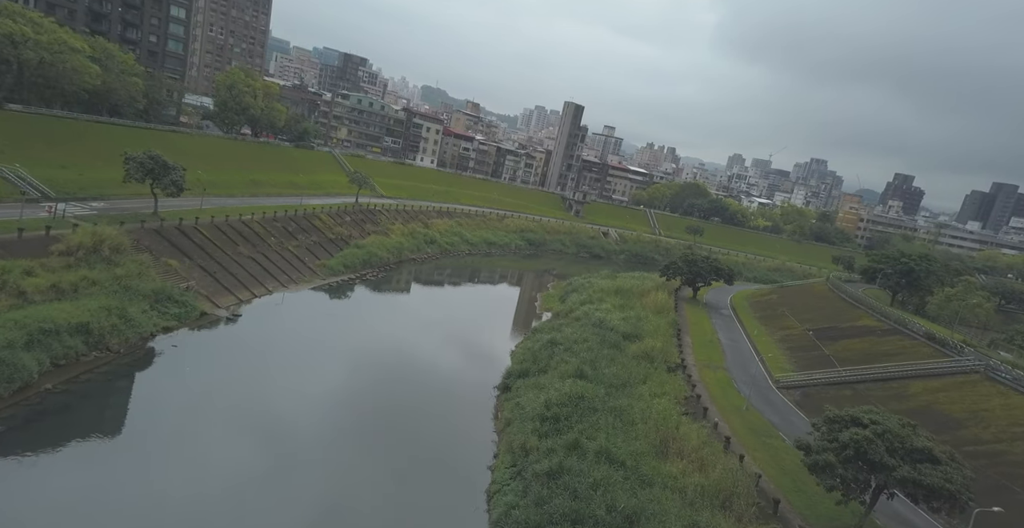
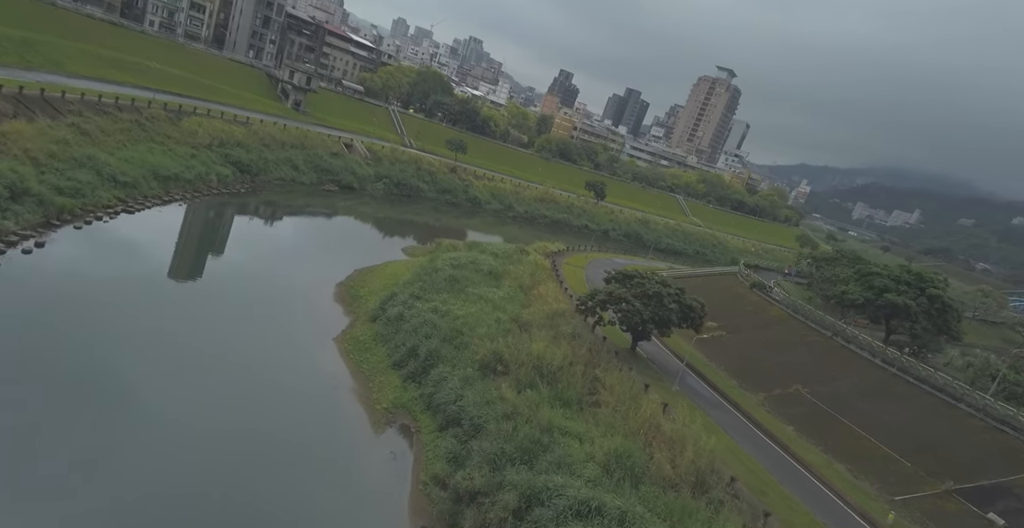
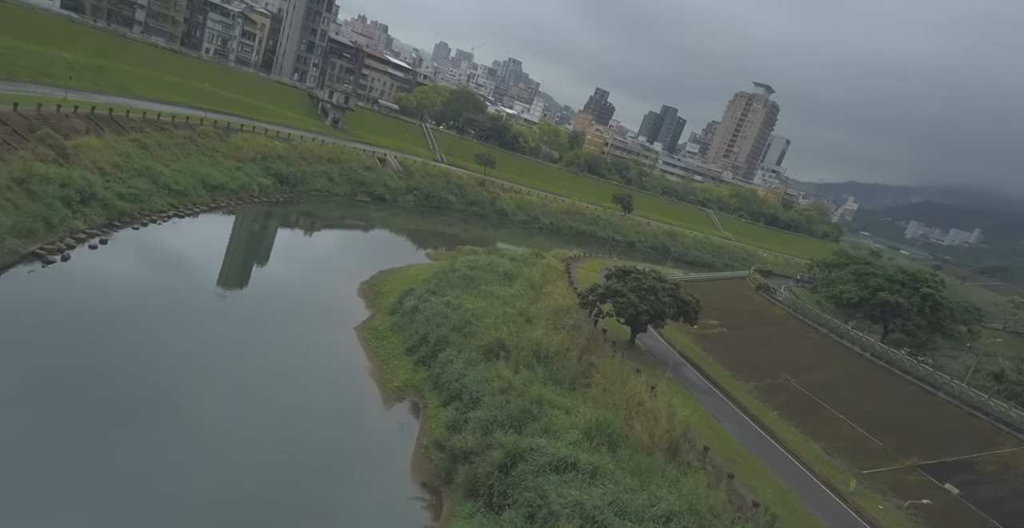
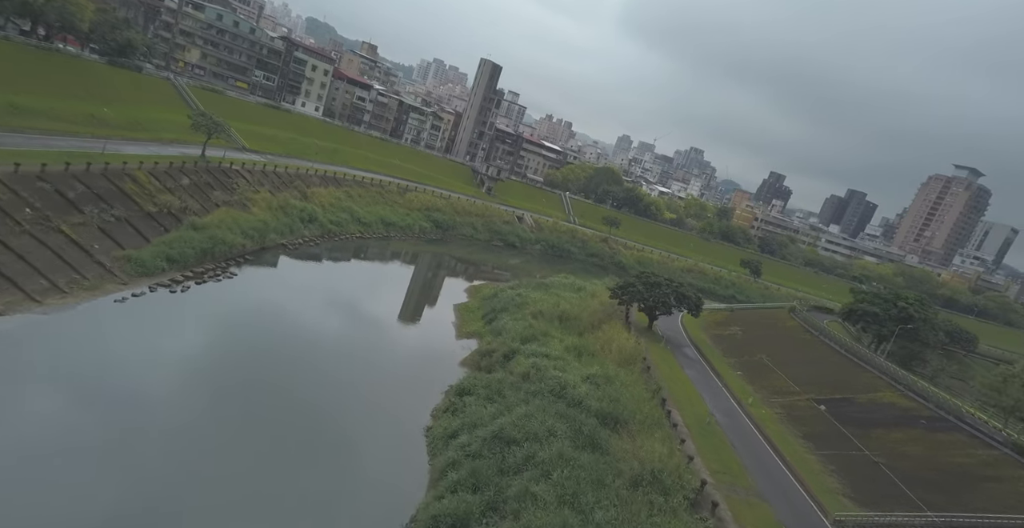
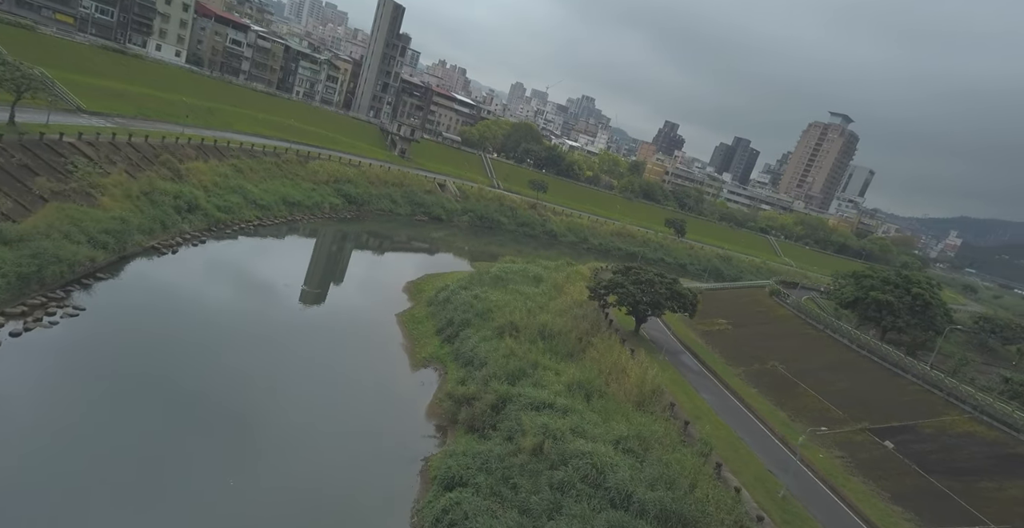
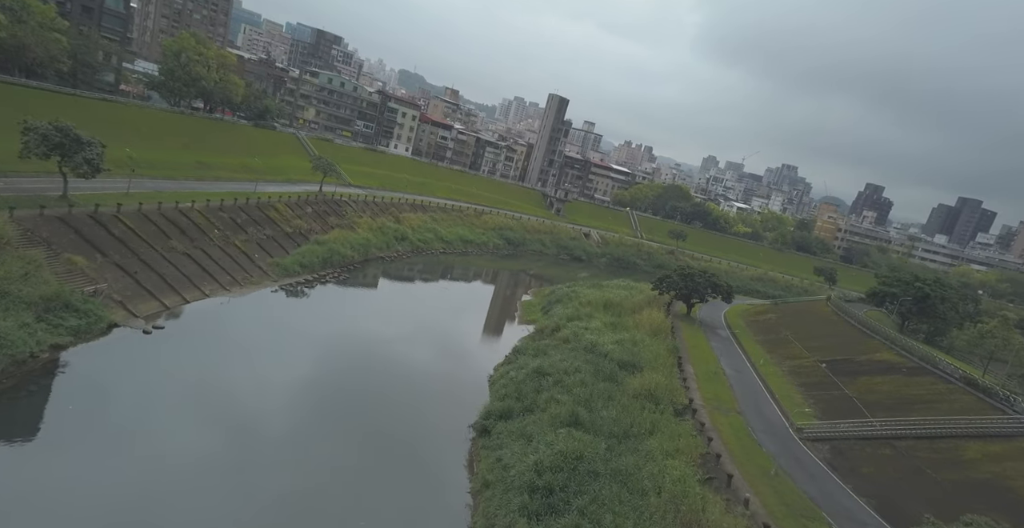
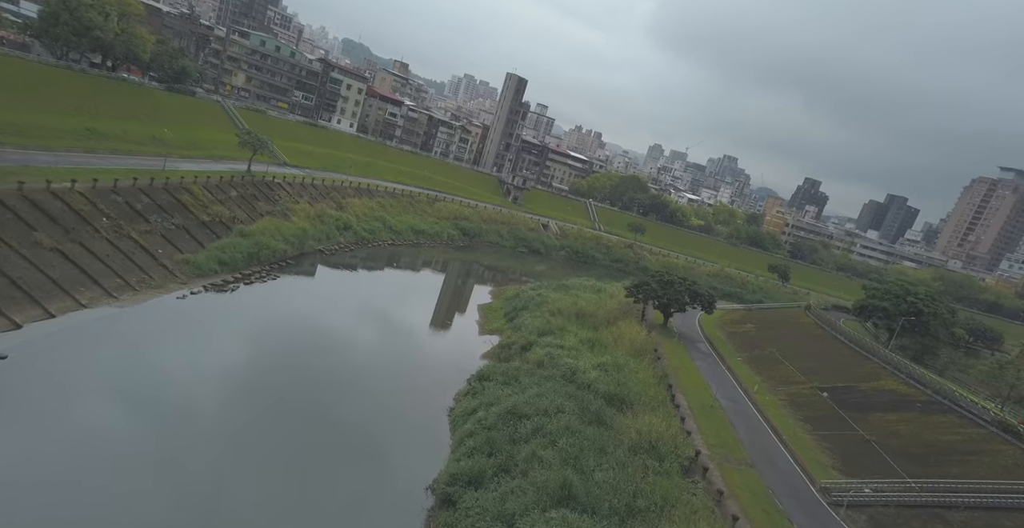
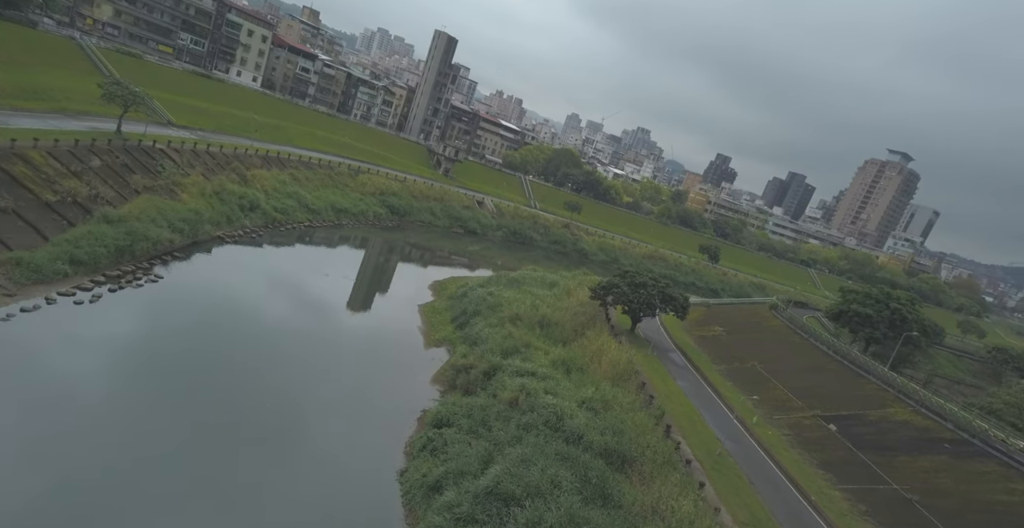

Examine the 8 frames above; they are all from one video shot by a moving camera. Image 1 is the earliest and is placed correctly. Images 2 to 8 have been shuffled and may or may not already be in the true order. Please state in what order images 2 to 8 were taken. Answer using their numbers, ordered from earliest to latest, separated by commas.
6, 7, 4, 8, 5, 3, 2
